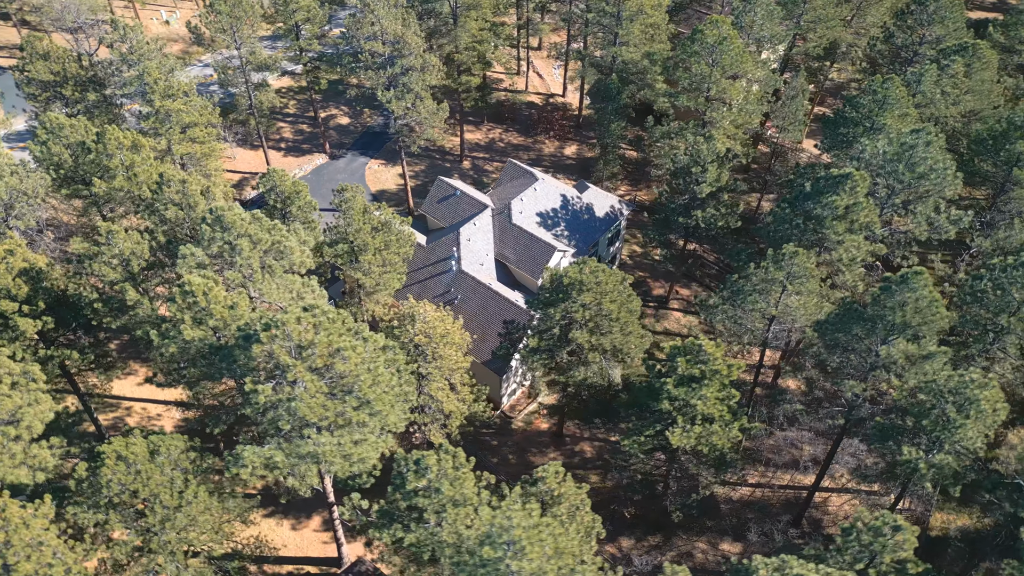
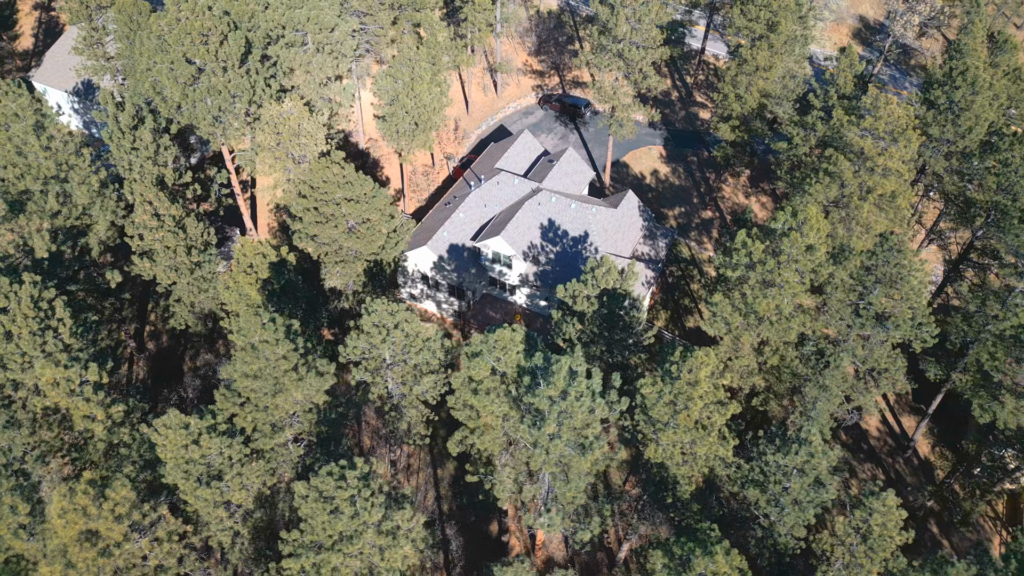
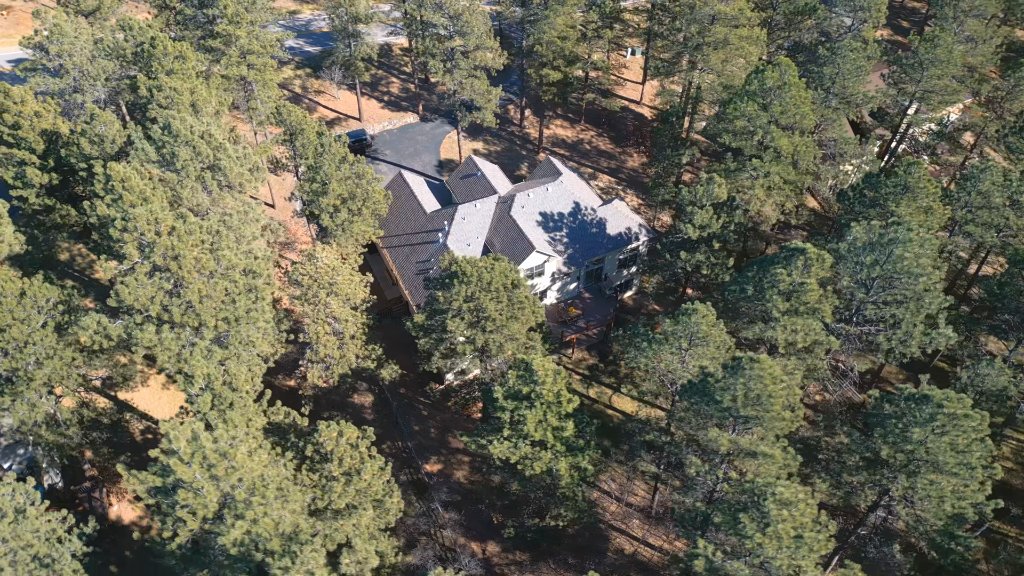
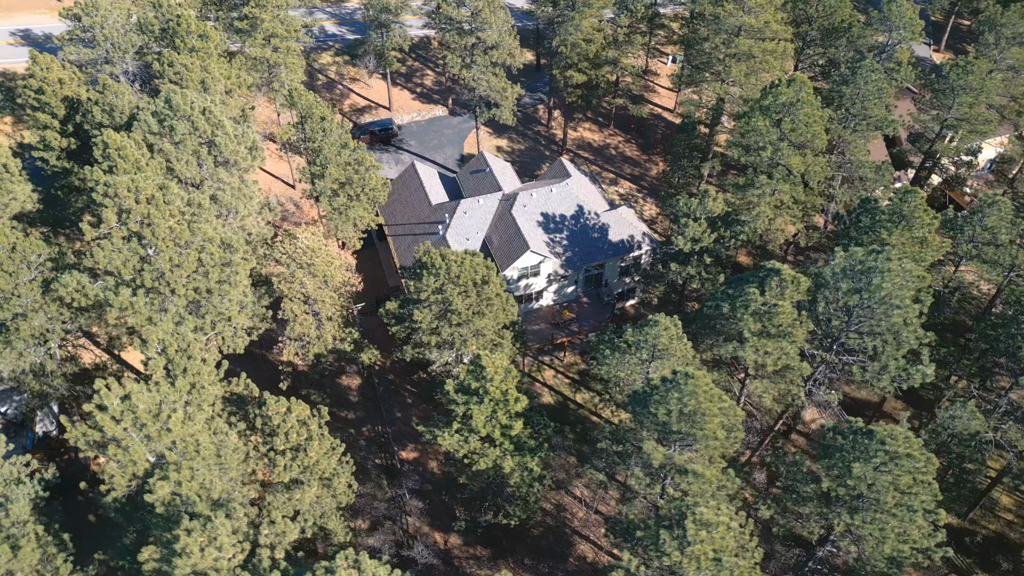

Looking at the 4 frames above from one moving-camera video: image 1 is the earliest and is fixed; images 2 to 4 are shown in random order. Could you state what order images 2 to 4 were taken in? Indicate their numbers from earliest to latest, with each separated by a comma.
3, 4, 2
